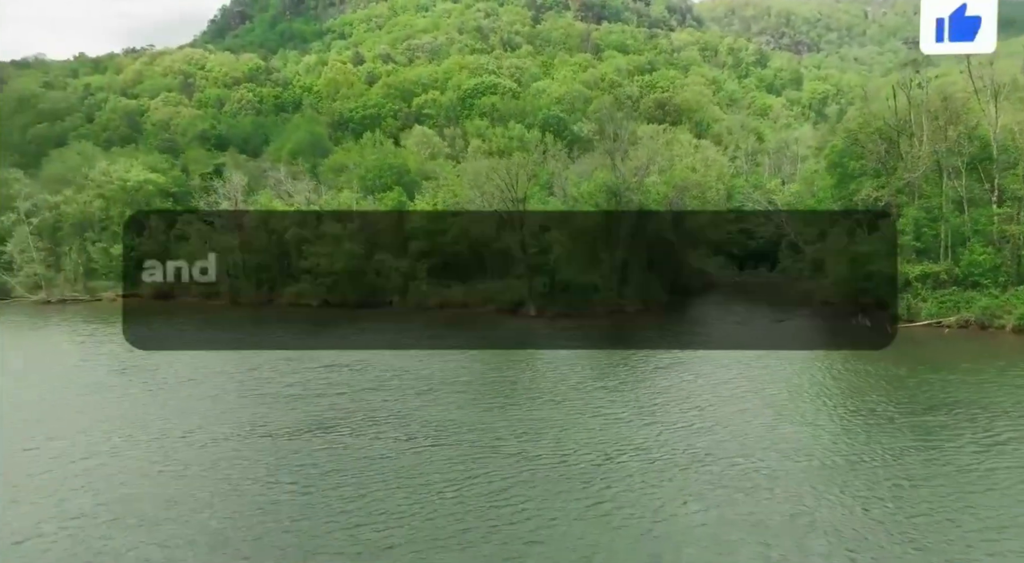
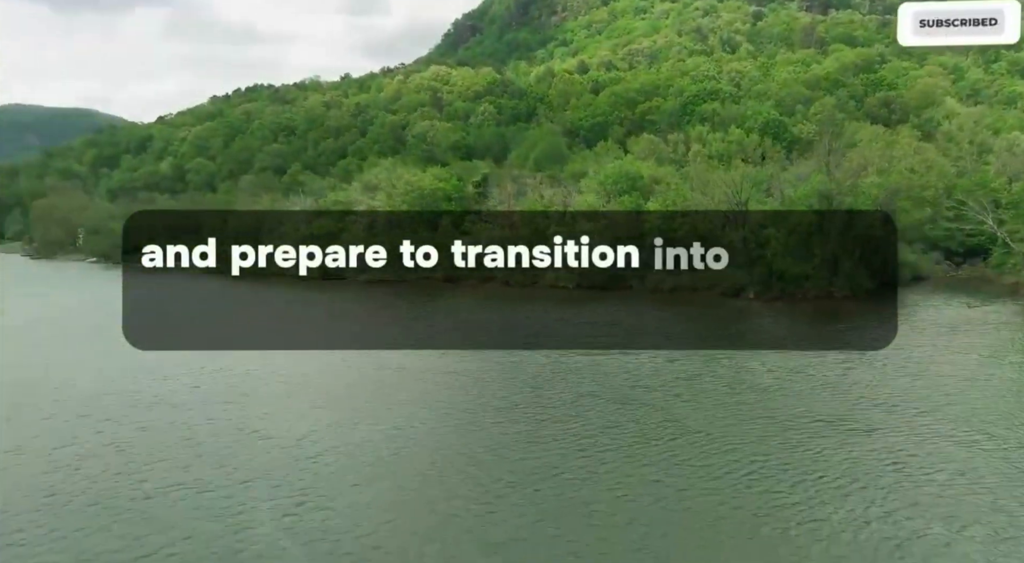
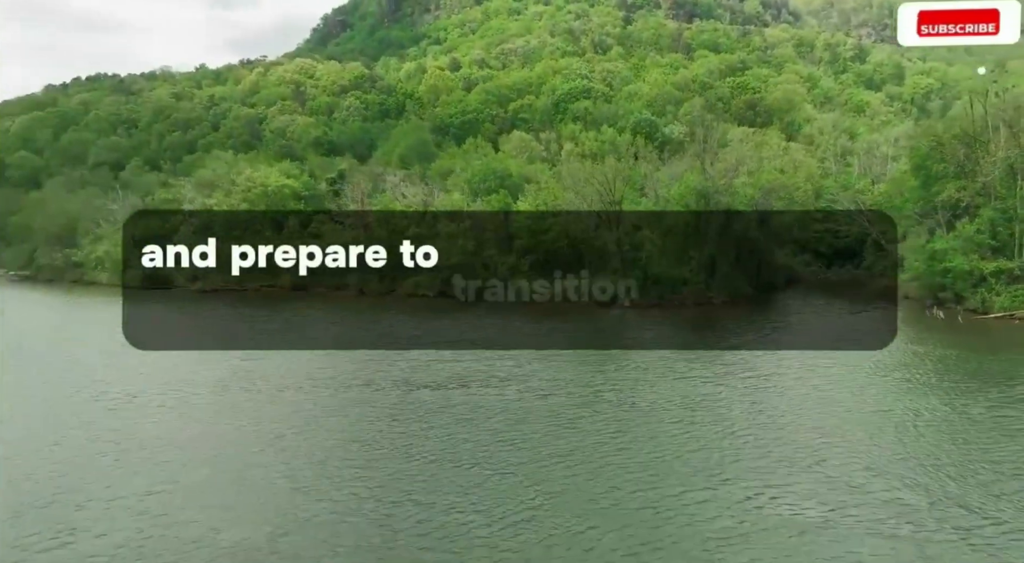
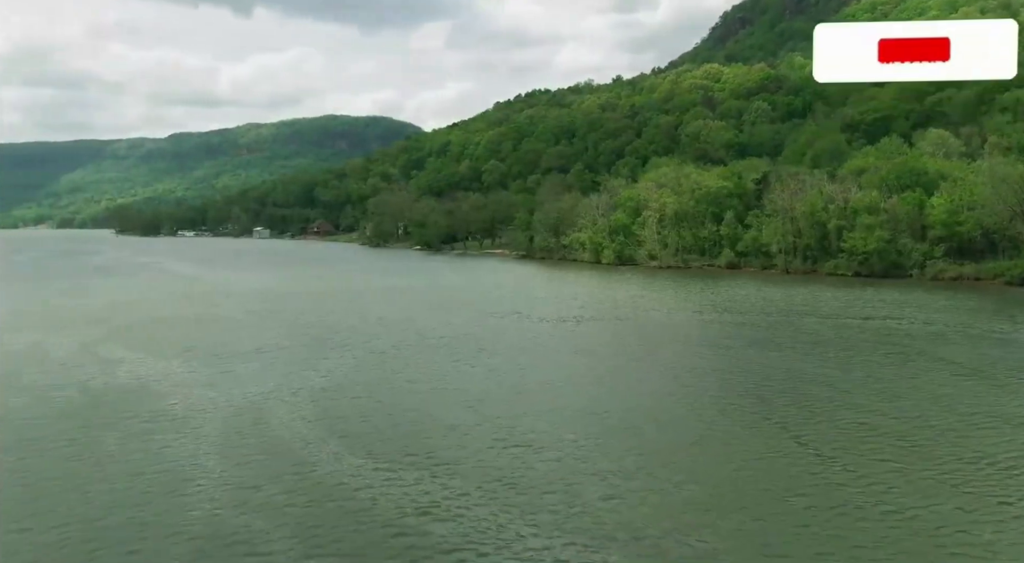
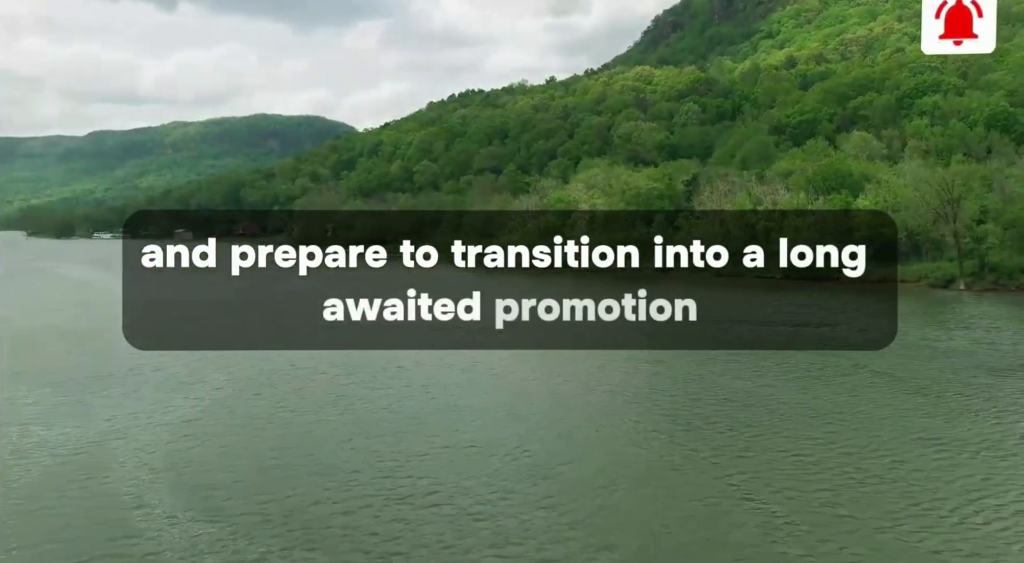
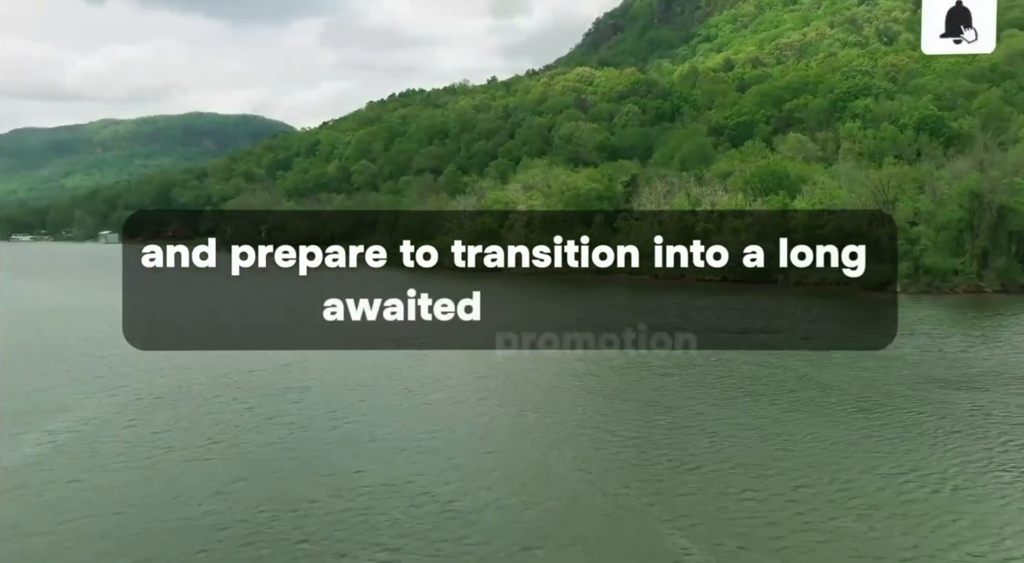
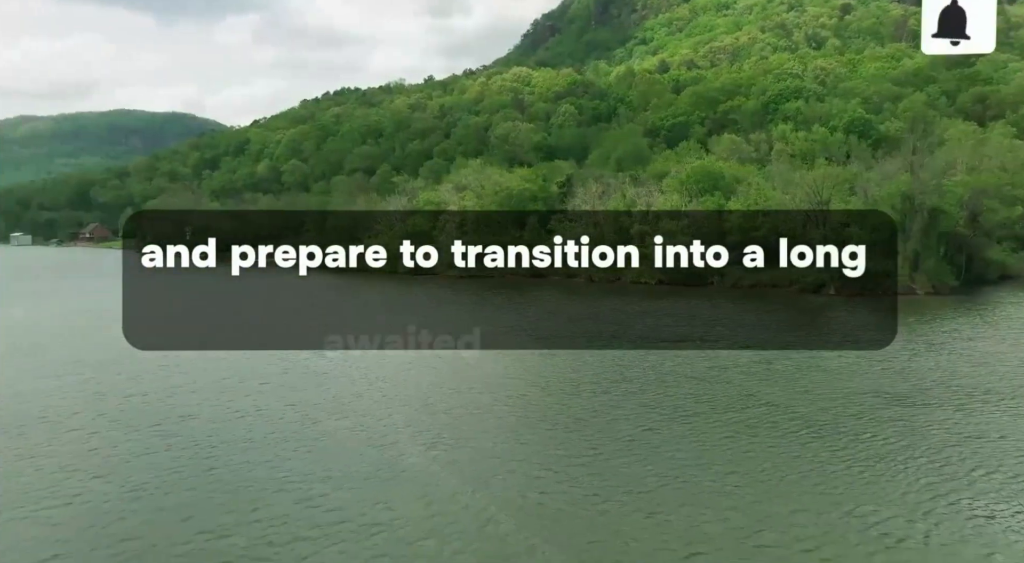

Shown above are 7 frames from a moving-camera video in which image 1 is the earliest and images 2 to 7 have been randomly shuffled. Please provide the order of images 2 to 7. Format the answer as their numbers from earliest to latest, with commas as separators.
3, 2, 7, 6, 5, 4
